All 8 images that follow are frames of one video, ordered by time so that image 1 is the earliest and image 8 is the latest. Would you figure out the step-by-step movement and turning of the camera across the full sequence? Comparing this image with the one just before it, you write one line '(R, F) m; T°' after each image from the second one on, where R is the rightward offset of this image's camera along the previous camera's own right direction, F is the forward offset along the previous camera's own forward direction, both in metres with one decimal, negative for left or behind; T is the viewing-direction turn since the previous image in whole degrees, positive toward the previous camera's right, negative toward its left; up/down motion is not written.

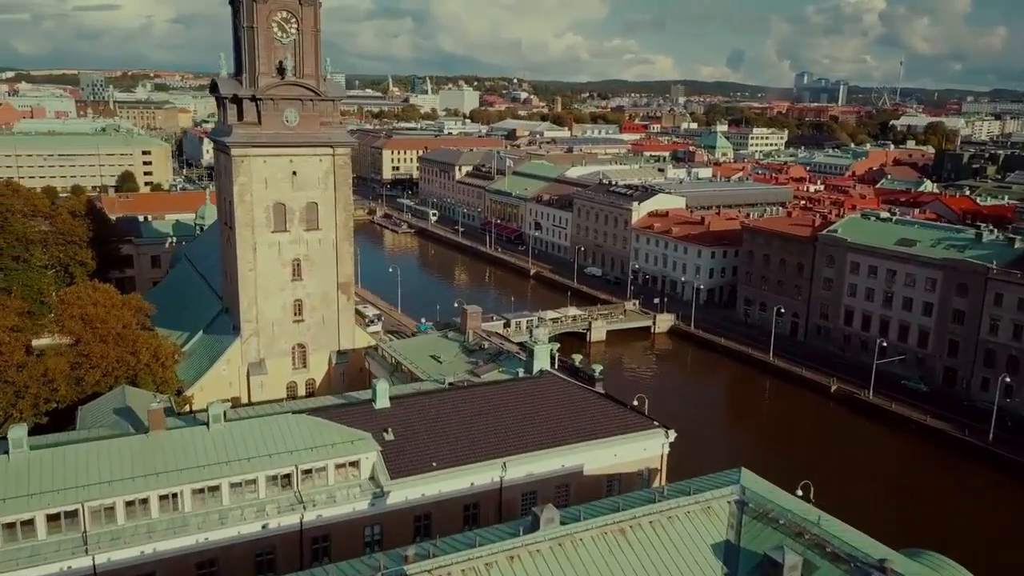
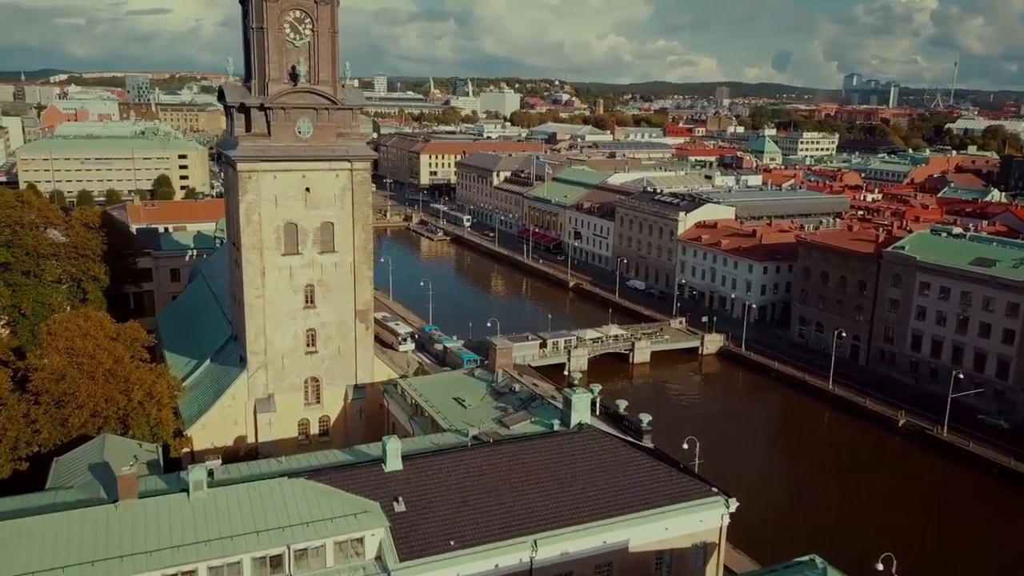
(+0.1, +3.7) m; -3°
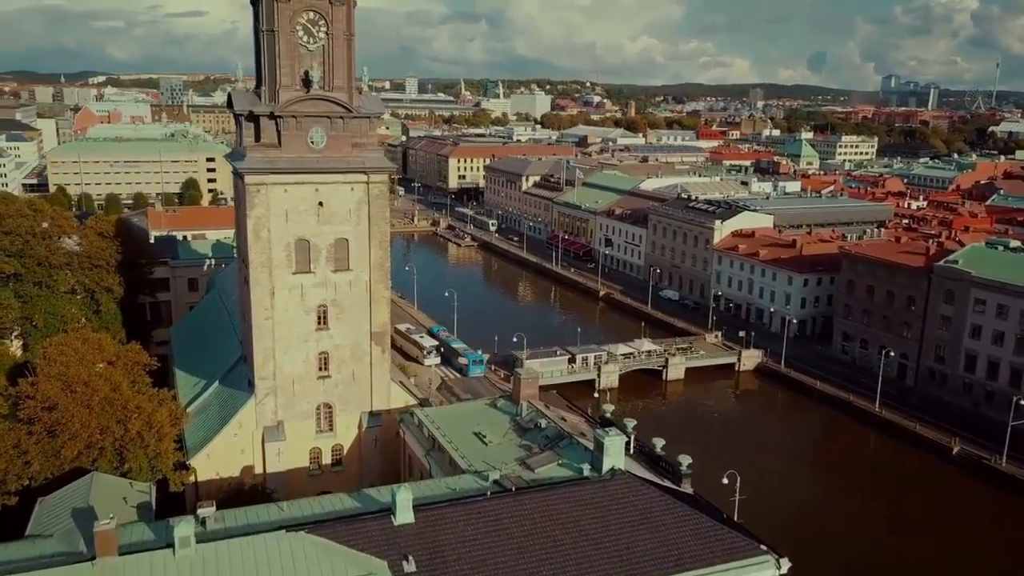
(+0.1, +2.3) m; -2°
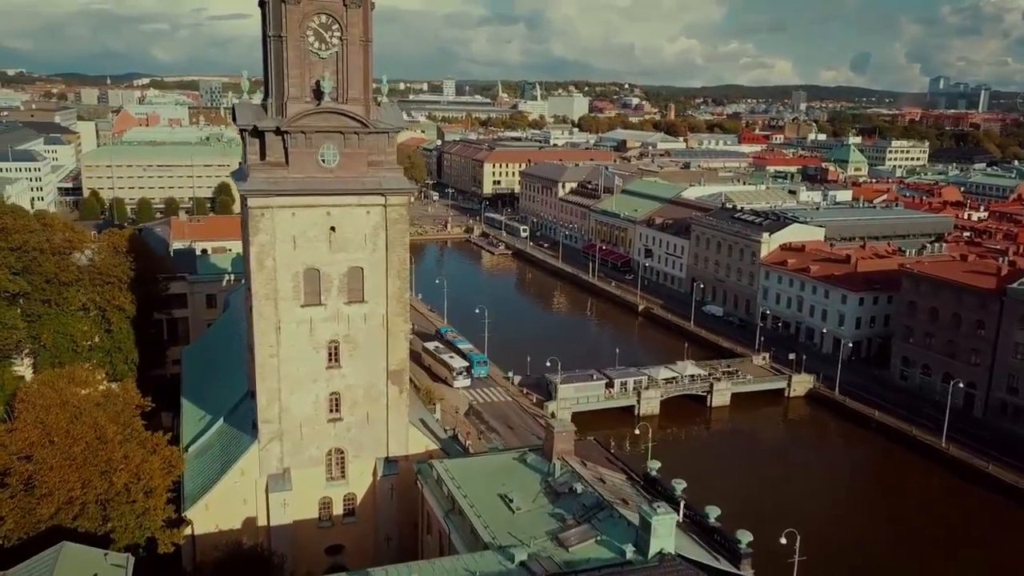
(+0.1, +3.2) m; -3°
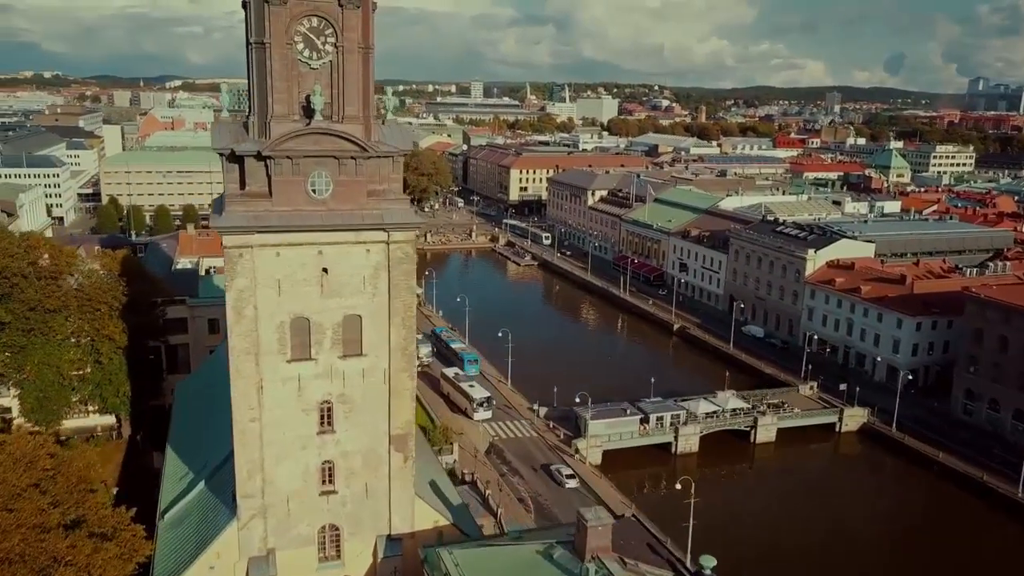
(0.0, +4.1) m; -2°
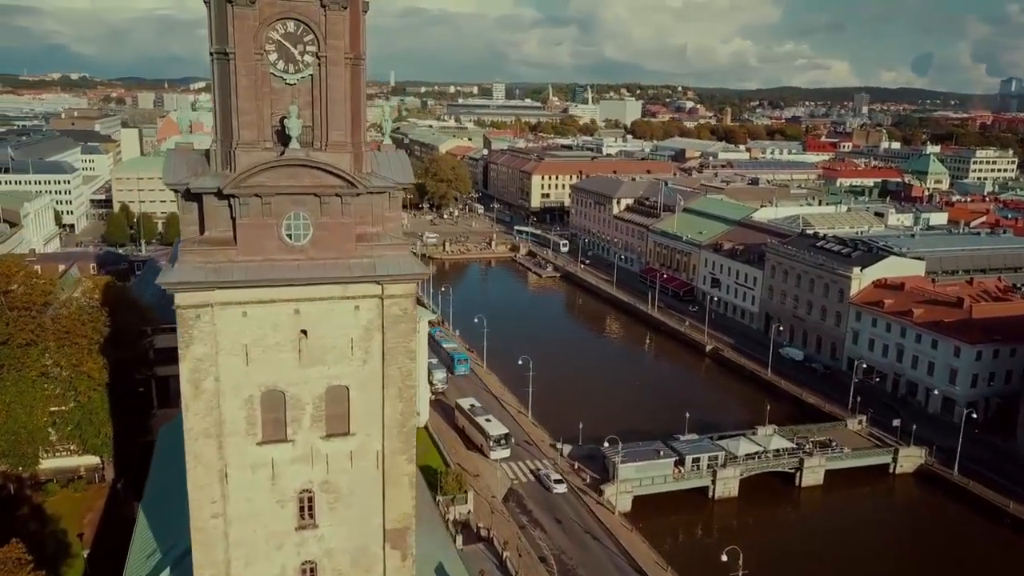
(0.0, +4.1) m; -1°
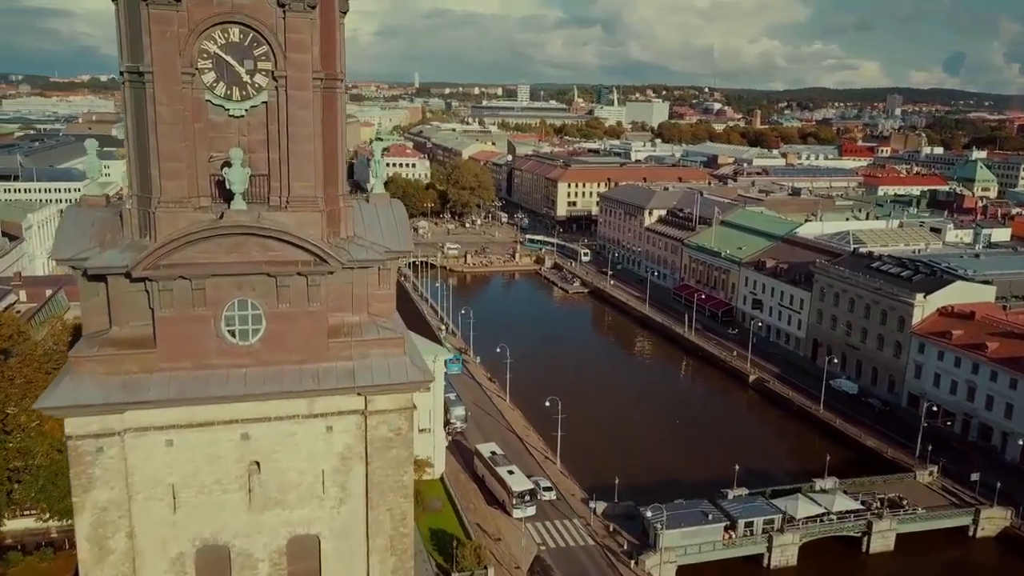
(-0.2, +5.0) m; -2°
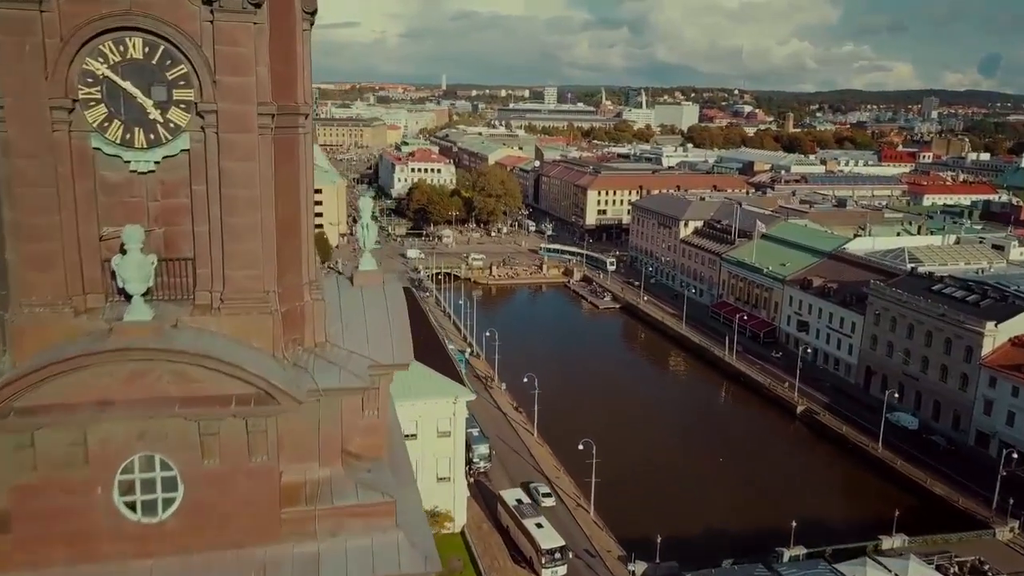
(-0.2, +4.1) m; -2°
